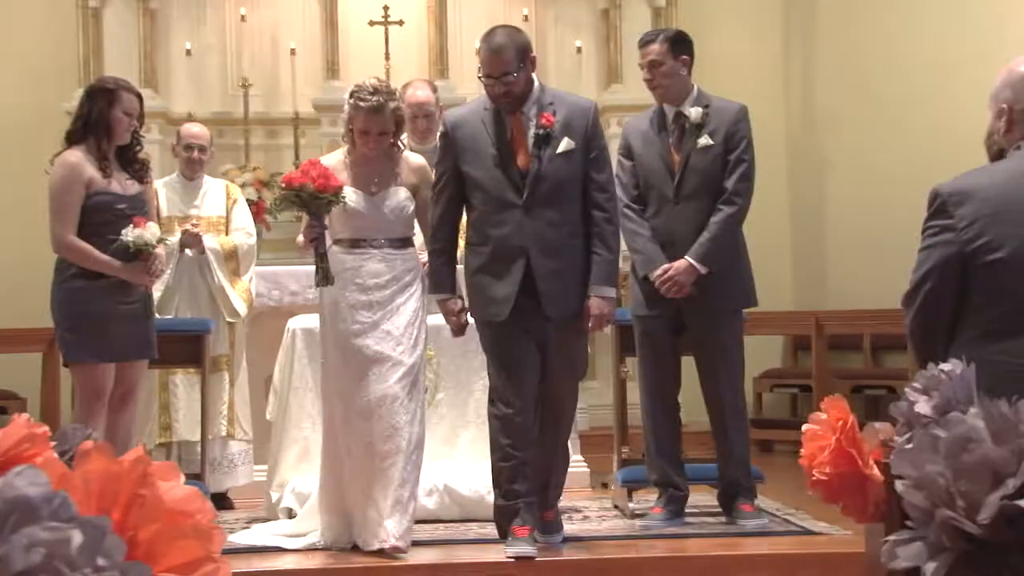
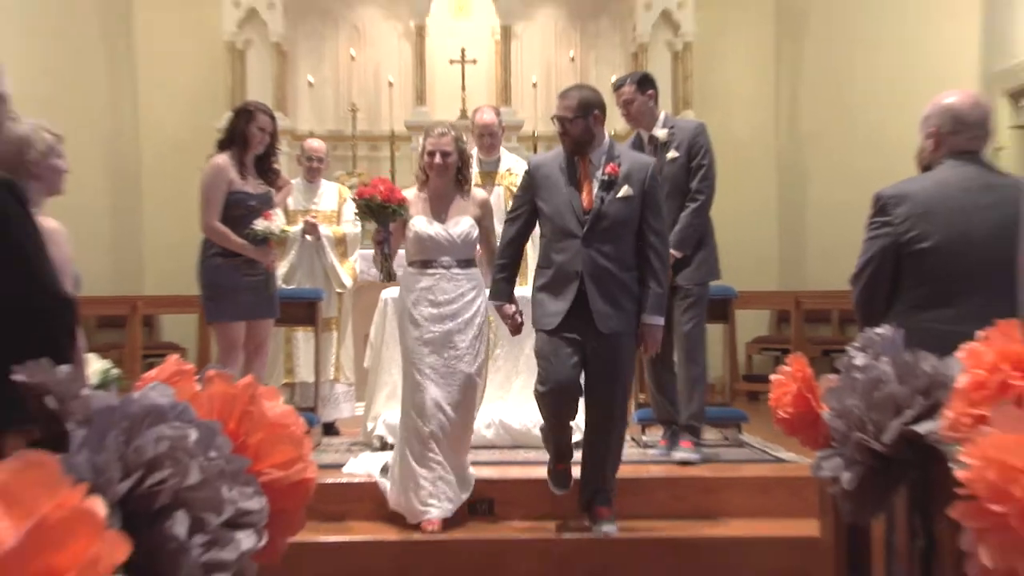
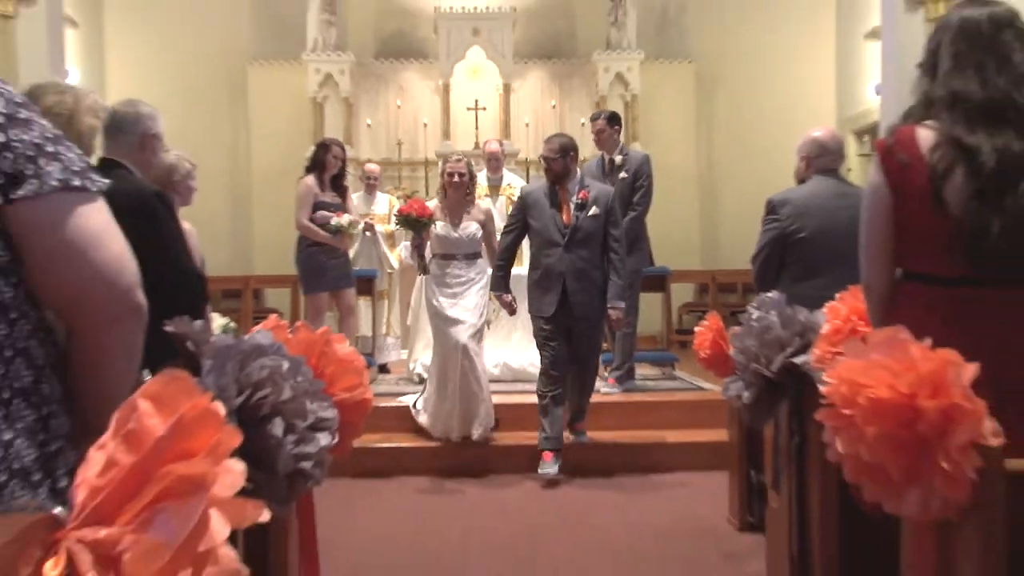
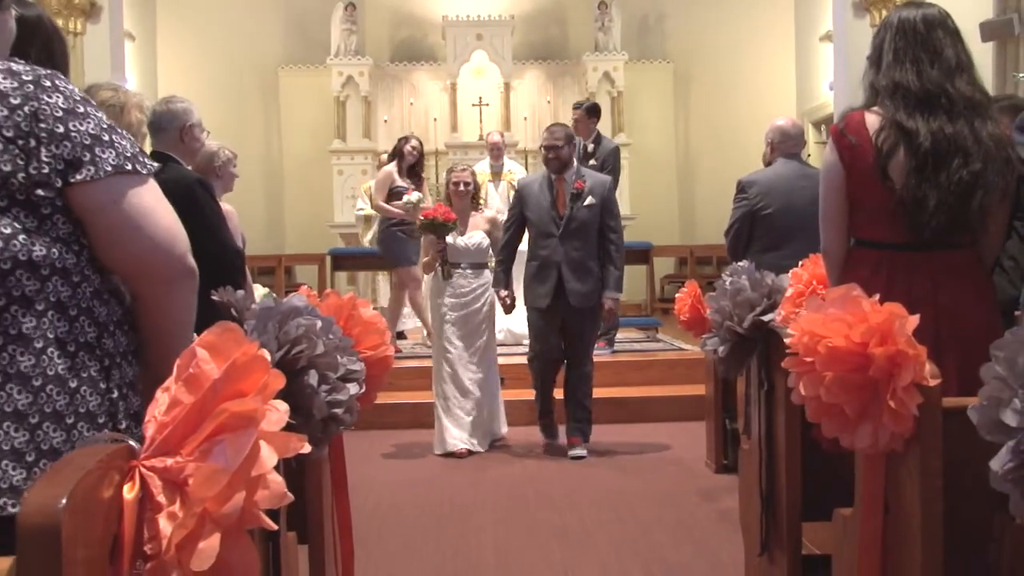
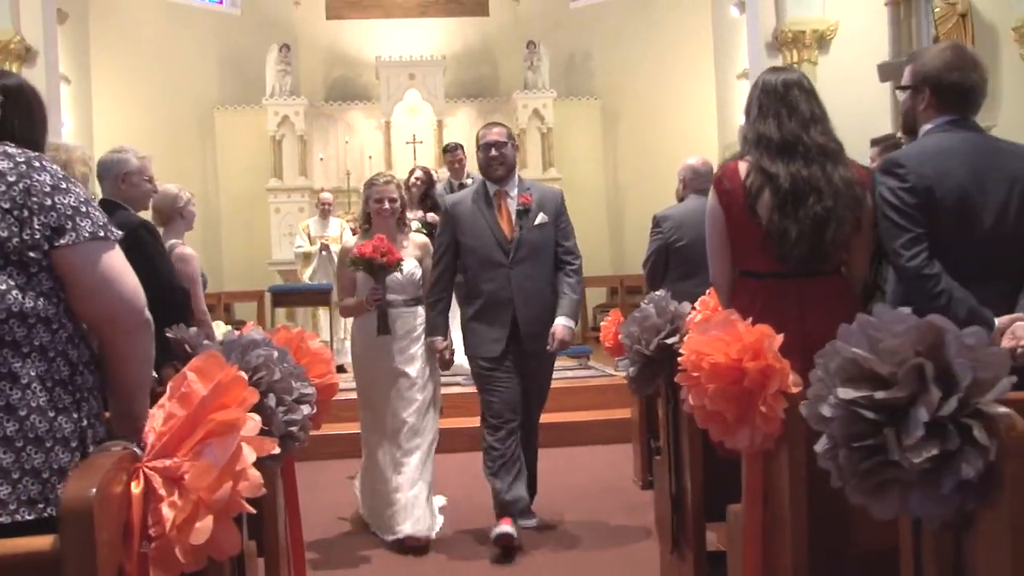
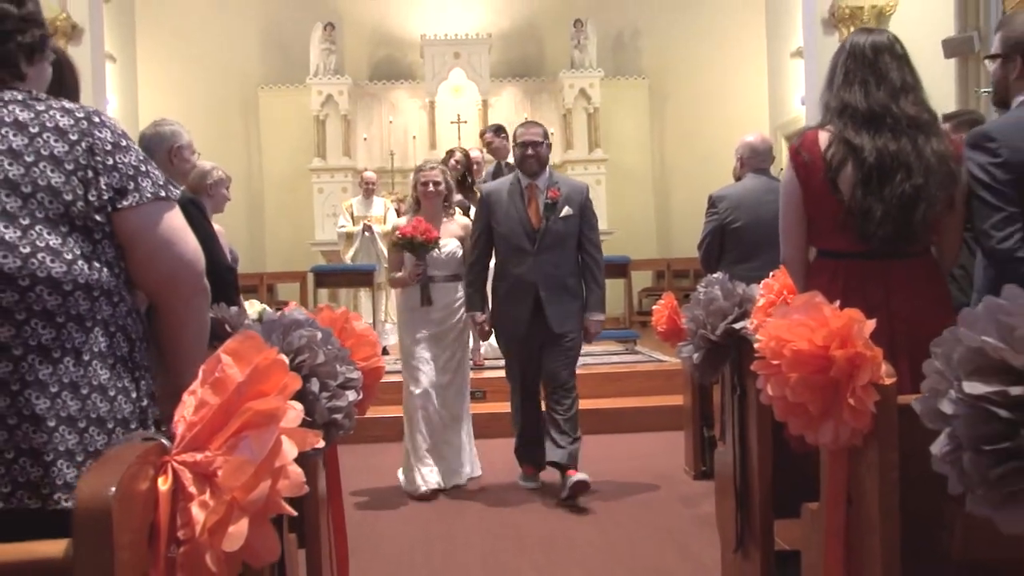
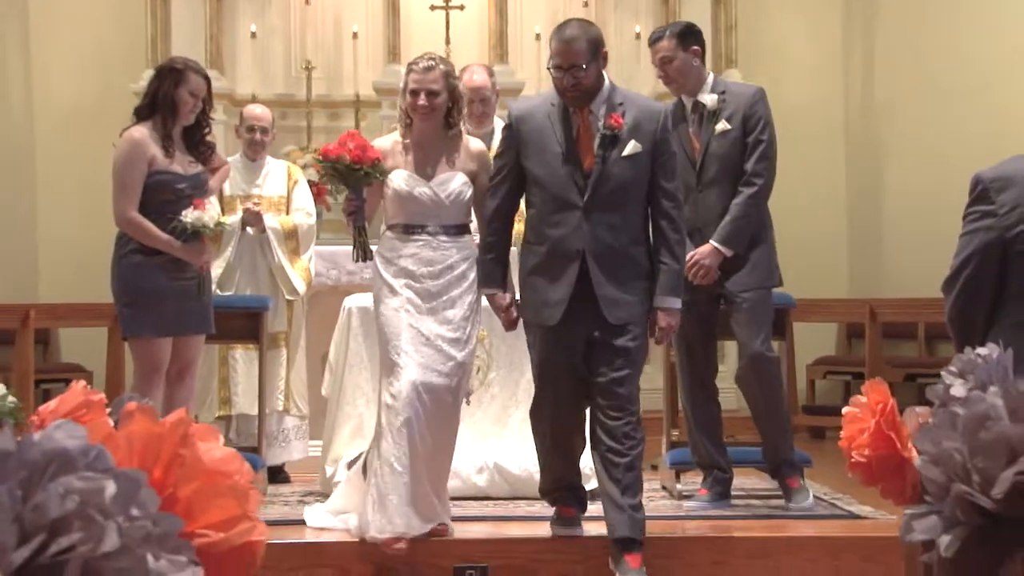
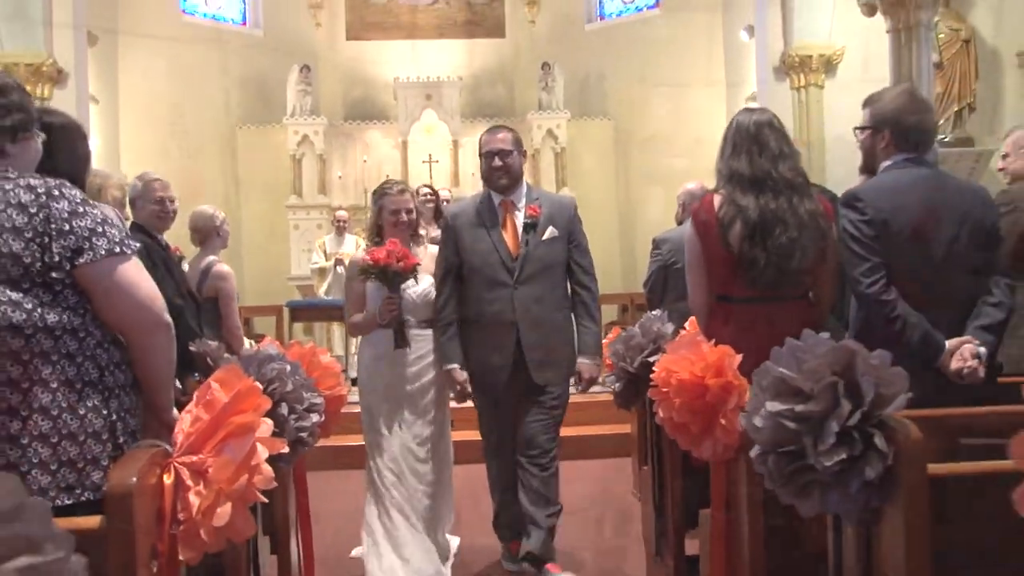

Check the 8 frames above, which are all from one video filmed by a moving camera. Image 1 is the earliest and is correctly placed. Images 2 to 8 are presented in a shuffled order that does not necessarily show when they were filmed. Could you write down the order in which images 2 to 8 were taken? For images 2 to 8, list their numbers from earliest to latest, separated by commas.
7, 2, 3, 4, 6, 5, 8
